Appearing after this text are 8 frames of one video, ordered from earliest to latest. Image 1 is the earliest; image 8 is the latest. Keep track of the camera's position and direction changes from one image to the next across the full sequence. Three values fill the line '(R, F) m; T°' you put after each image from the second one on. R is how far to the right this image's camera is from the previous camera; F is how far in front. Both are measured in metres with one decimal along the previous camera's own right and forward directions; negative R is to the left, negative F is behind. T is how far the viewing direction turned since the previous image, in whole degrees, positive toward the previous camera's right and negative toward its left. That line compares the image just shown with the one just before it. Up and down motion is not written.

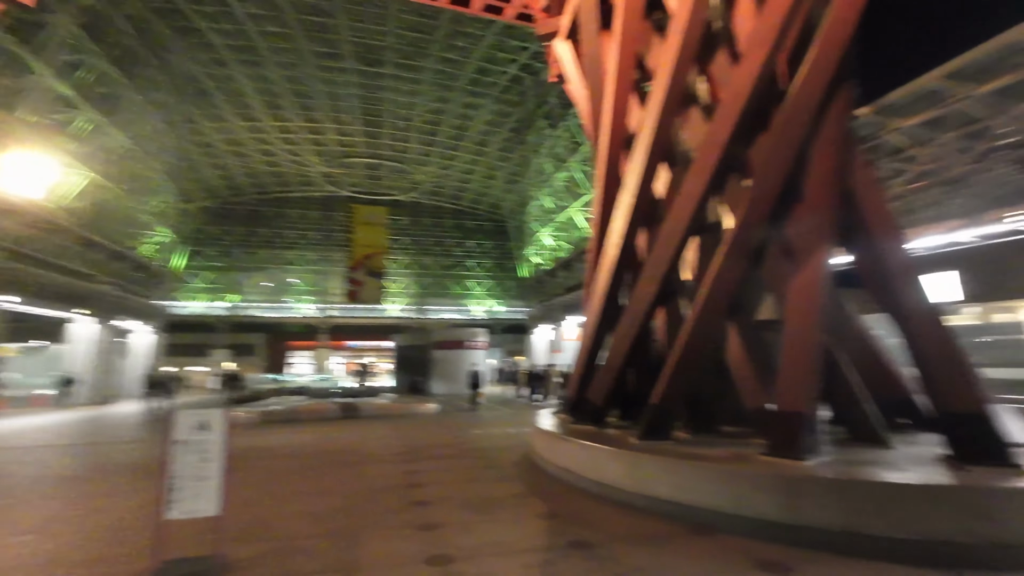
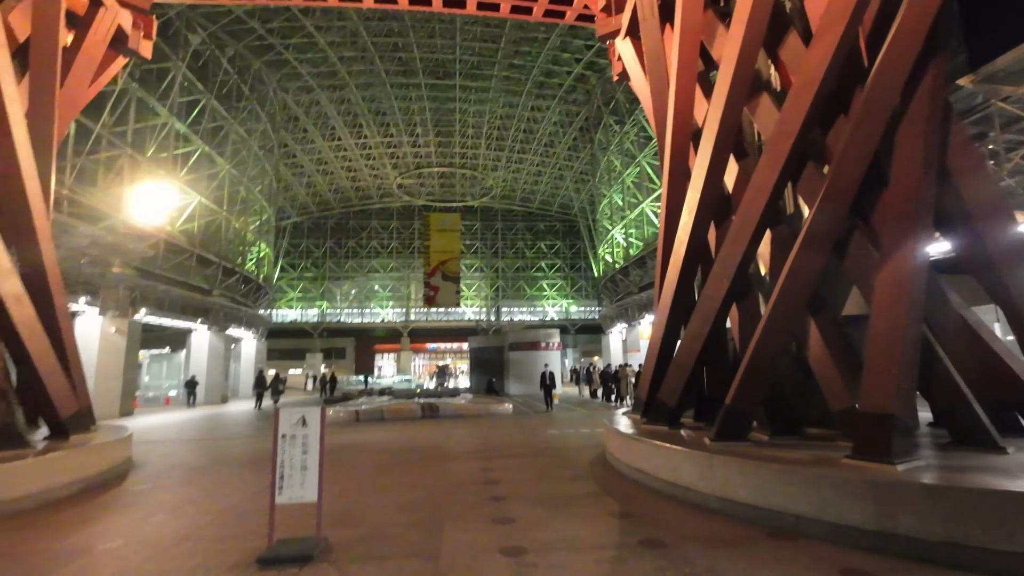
(+0.1, -0.3) m; -7°
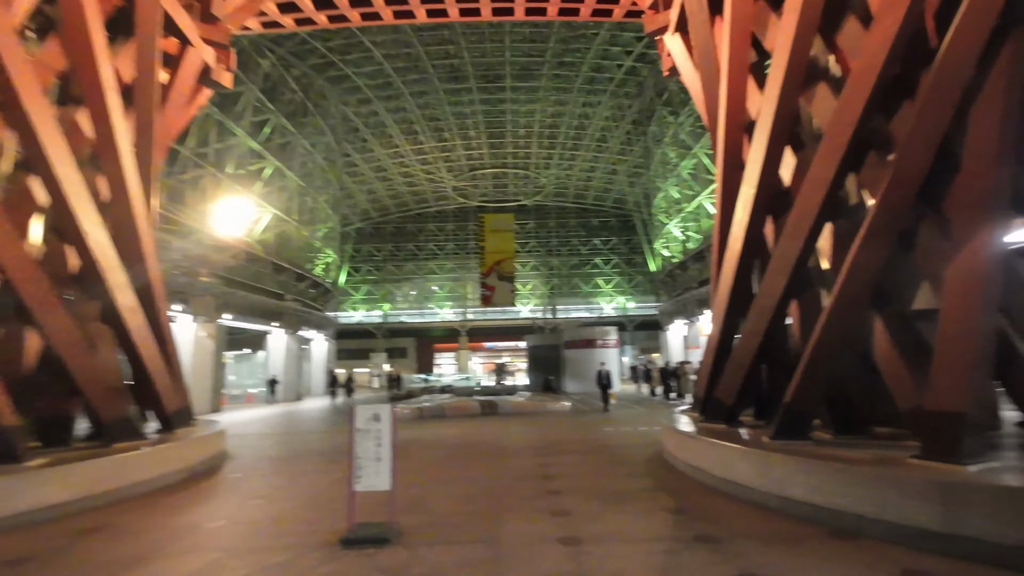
(0.0, -0.3) m; -6°
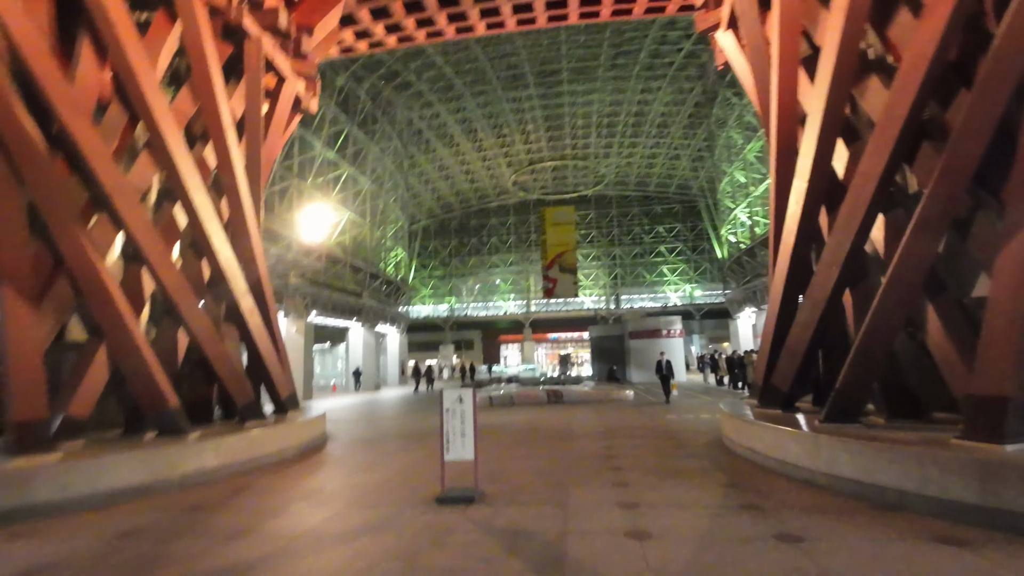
(0.0, -0.8) m; -6°
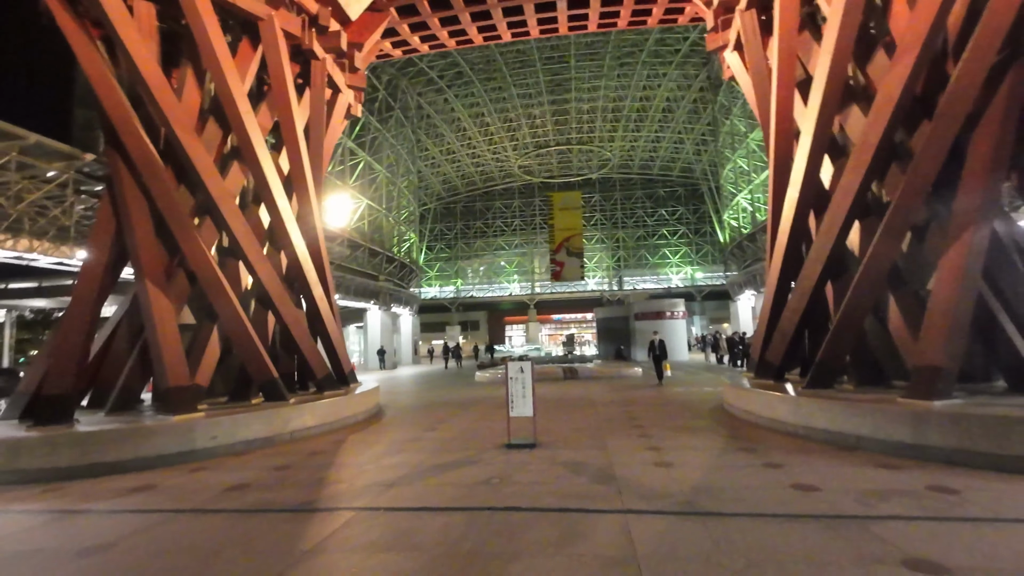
(-0.6, -1.5) m; 0°
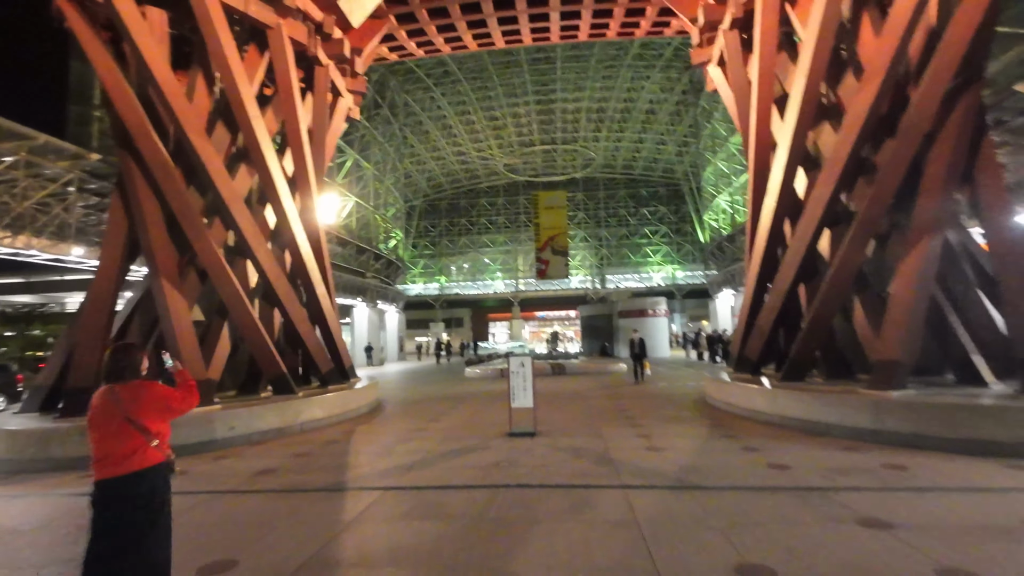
(-0.3, -0.6) m; +2°
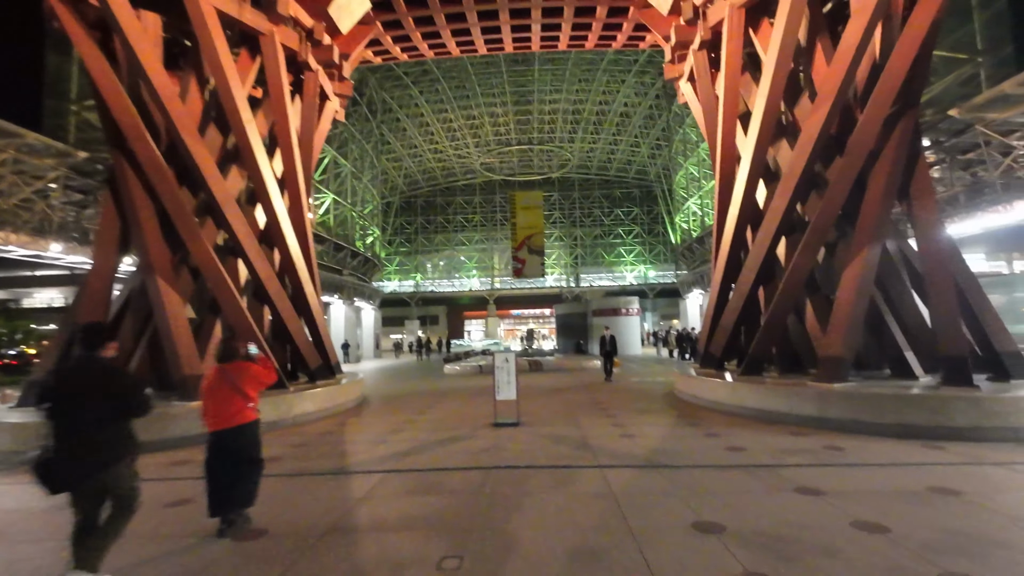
(-0.2, -0.6) m; +3°
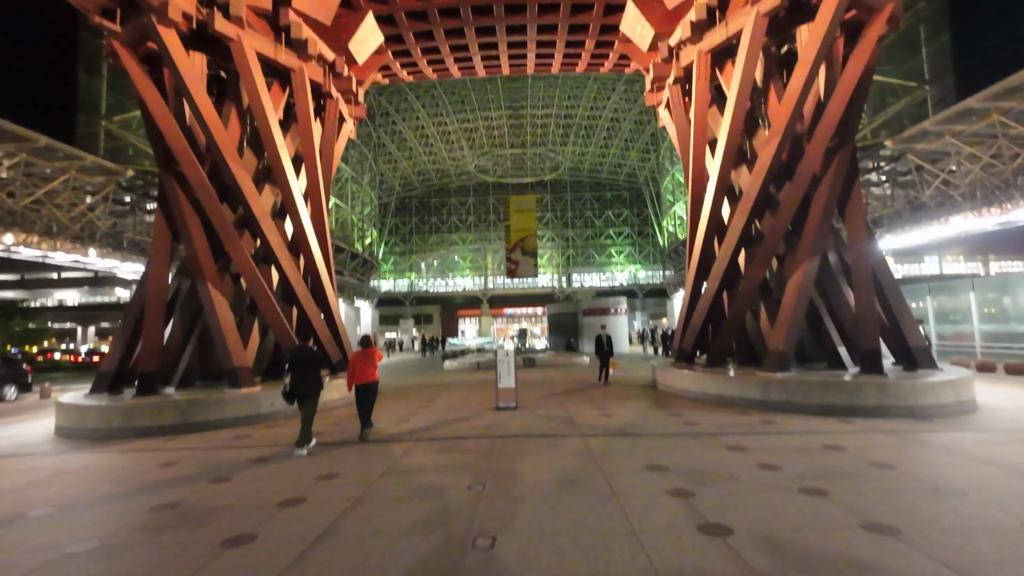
(-0.1, -1.5) m; +1°
